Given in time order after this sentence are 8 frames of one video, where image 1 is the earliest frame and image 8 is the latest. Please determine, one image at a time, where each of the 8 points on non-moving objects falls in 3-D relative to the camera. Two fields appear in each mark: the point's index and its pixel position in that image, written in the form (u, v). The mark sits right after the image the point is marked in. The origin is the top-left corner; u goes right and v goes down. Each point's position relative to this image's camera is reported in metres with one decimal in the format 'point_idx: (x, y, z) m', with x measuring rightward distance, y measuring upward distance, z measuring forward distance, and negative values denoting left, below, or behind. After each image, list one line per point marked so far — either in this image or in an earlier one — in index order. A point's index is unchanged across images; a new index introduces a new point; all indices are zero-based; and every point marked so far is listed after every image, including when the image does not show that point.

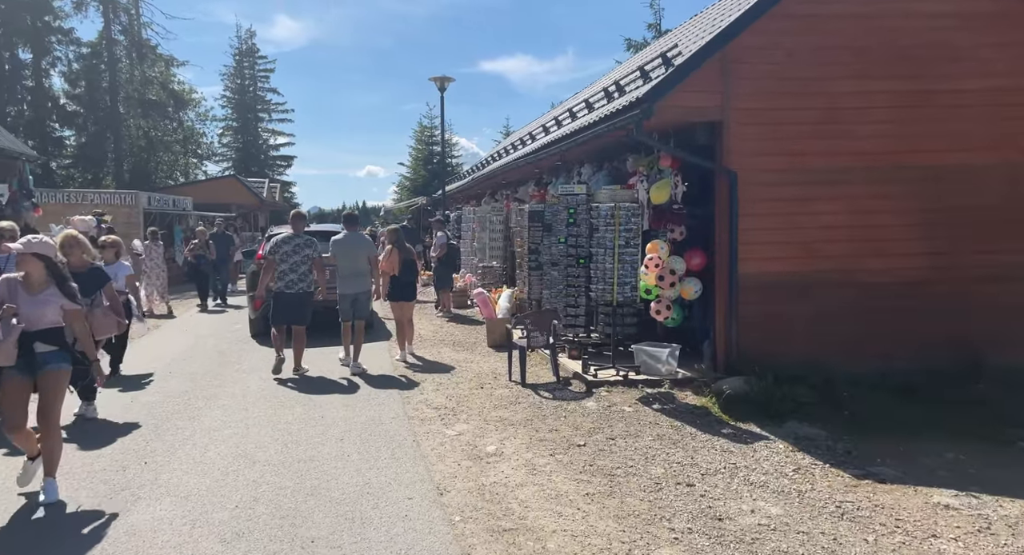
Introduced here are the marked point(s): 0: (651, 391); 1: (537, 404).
0: (+1.4, -1.1, +6.5) m
1: (+0.2, -1.2, +6.4) m
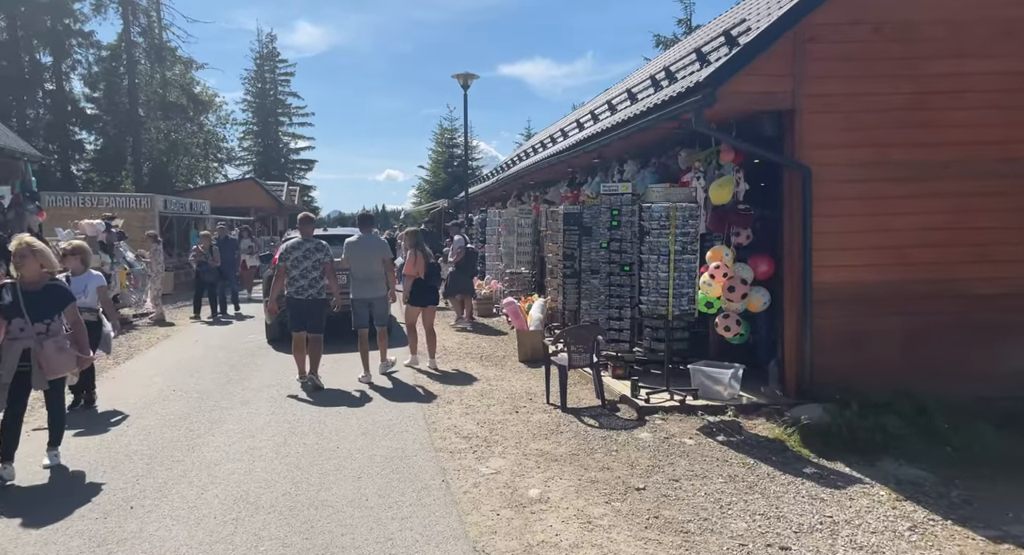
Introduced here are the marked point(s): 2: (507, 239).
0: (+1.7, -1.2, +5.6) m
1: (+0.6, -1.3, +5.5) m
2: (0.0, +0.8, +13.2) m
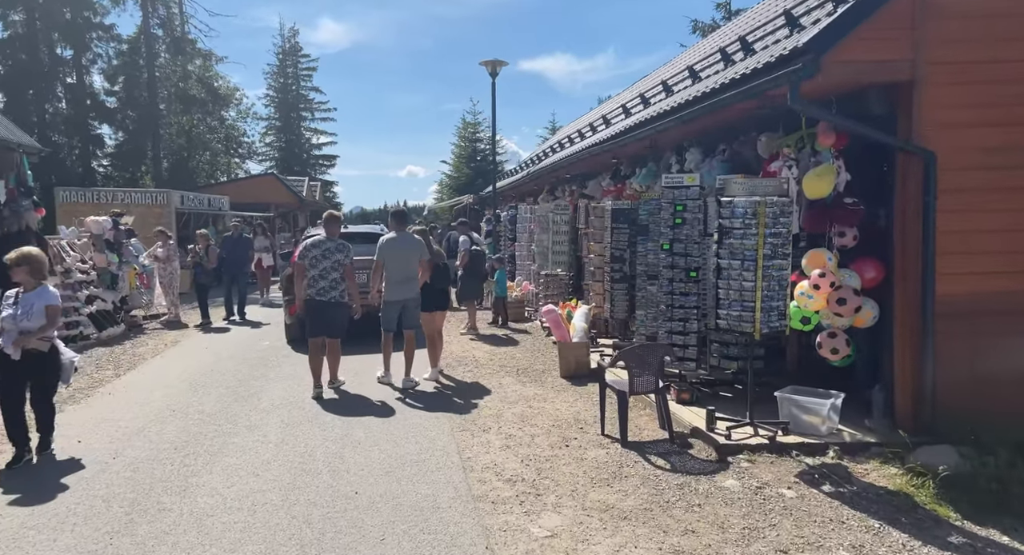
0: (+2.1, -1.3, +4.6) m
1: (+1.0, -1.4, +4.5) m
2: (+0.6, +0.7, +12.1) m
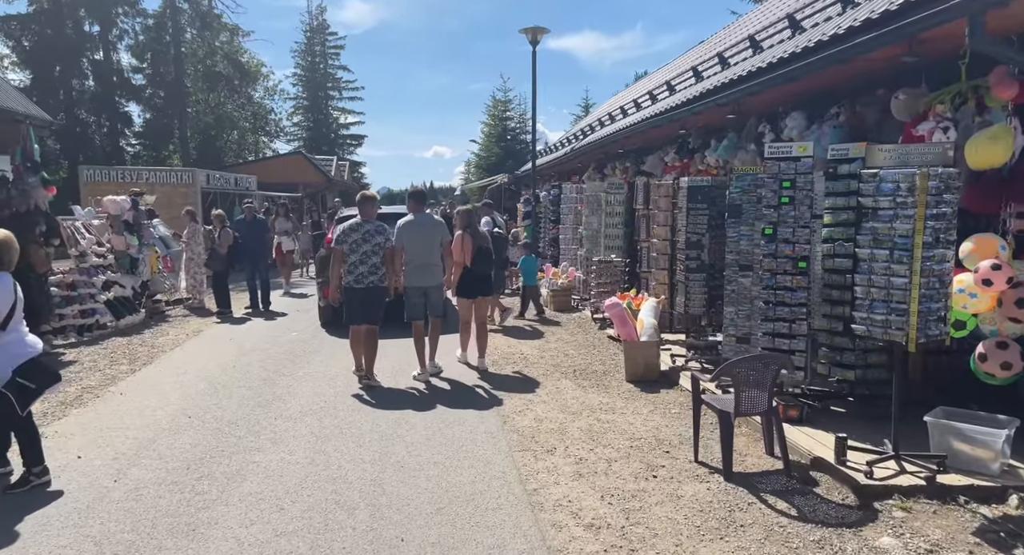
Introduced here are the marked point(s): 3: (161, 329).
0: (+2.6, -1.3, +3.5) m
1: (+1.4, -1.4, +3.5) m
2: (+1.4, +1.0, +11.1) m
3: (-5.5, -0.8, +10.3) m
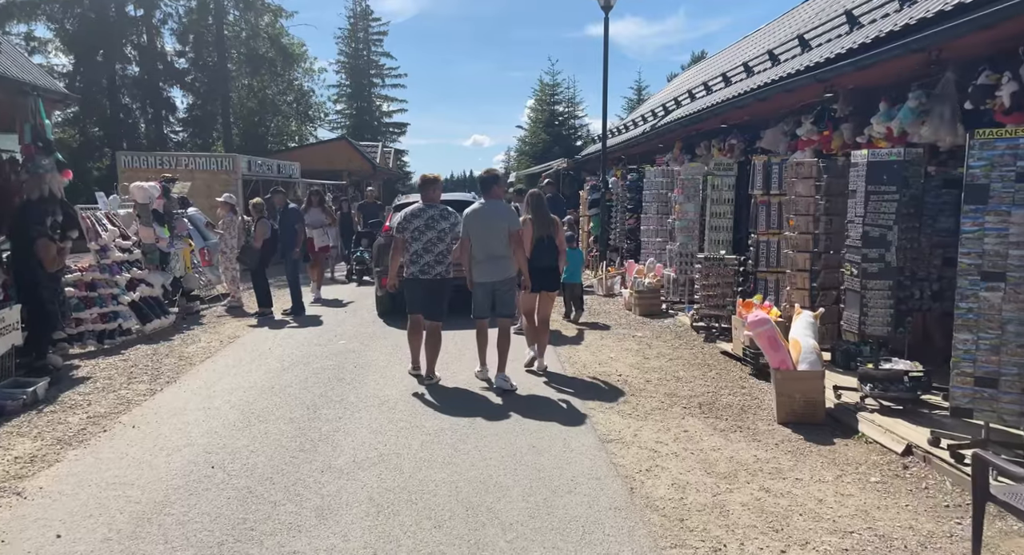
0: (+3.3, -1.4, +1.8) m
1: (+2.1, -1.5, +1.9) m
2: (+2.5, +1.0, +9.4) m
3: (-4.4, -0.8, +9.1) m
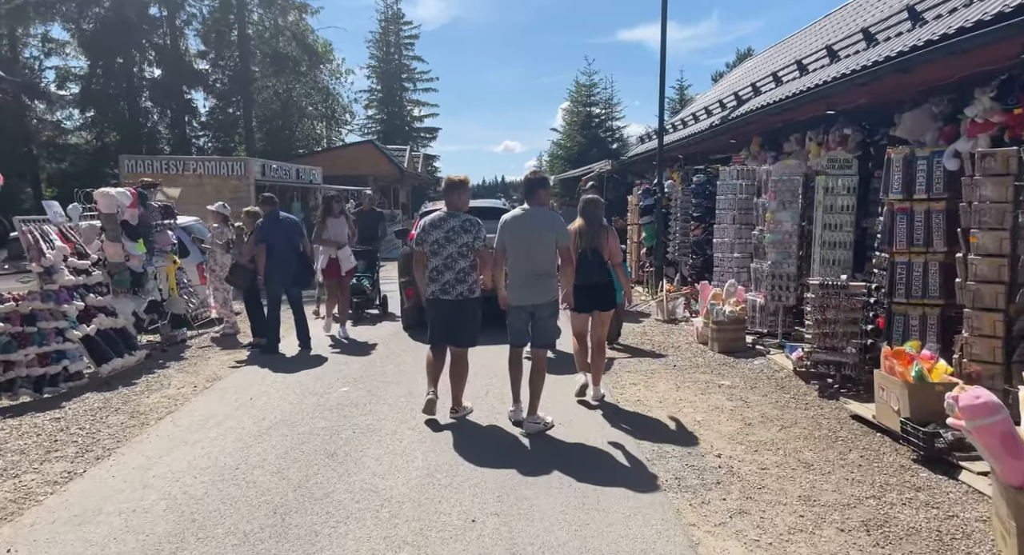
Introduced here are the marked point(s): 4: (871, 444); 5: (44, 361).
0: (+3.4, -1.7, -0.3) m
1: (+2.3, -1.7, -0.2) m
2: (+3.1, +0.7, +7.3) m
3: (-3.9, -1.1, +7.4) m
4: (+2.6, -1.2, +4.8) m
5: (-4.6, -0.8, +6.4) m
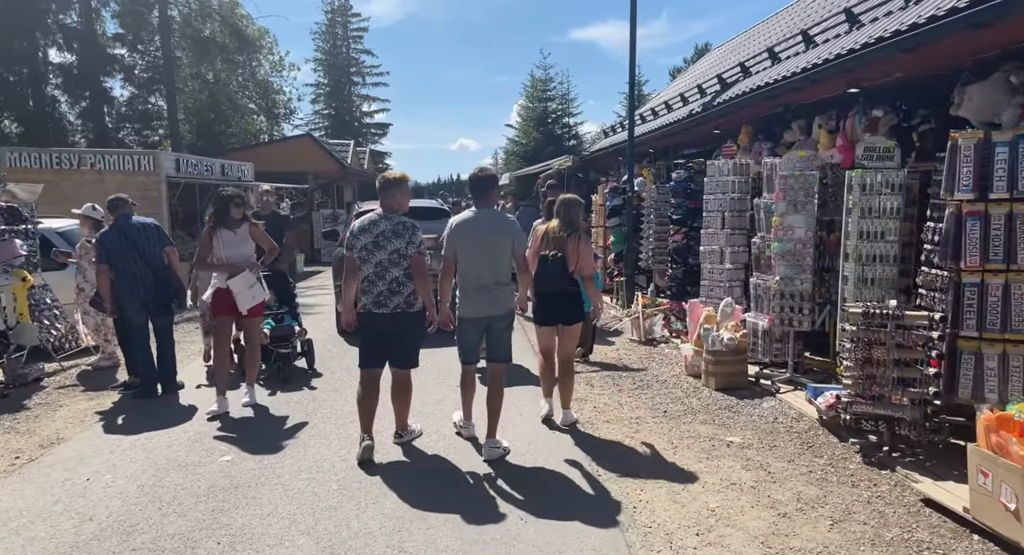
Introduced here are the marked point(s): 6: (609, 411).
0: (+3.5, -1.8, -1.7) m
1: (+2.3, -1.9, -1.7) m
2: (+2.6, +0.5, +5.9) m
3: (-4.4, -1.3, +5.4) m
4: (+2.3, -1.4, +3.3) m
5: (-5.0, -1.1, +4.4) m
6: (+0.9, -1.2, +5.8) m
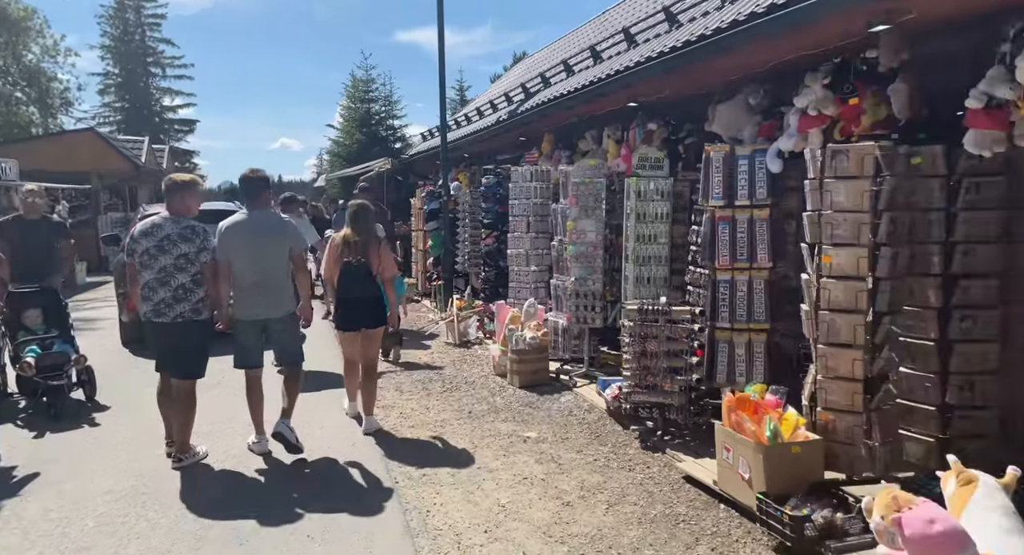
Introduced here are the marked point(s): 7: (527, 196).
0: (+3.5, -1.8, -0.9) m
1: (+2.4, -1.9, -1.1) m
2: (+0.7, +0.5, +6.3) m
3: (-5.8, -1.5, +4.1) m
4: (+1.2, -1.4, +3.7) m
5: (-6.2, -1.2, +3.0) m
6: (-0.9, -1.2, +5.8) m
7: (+0.2, +0.9, +7.5) m
